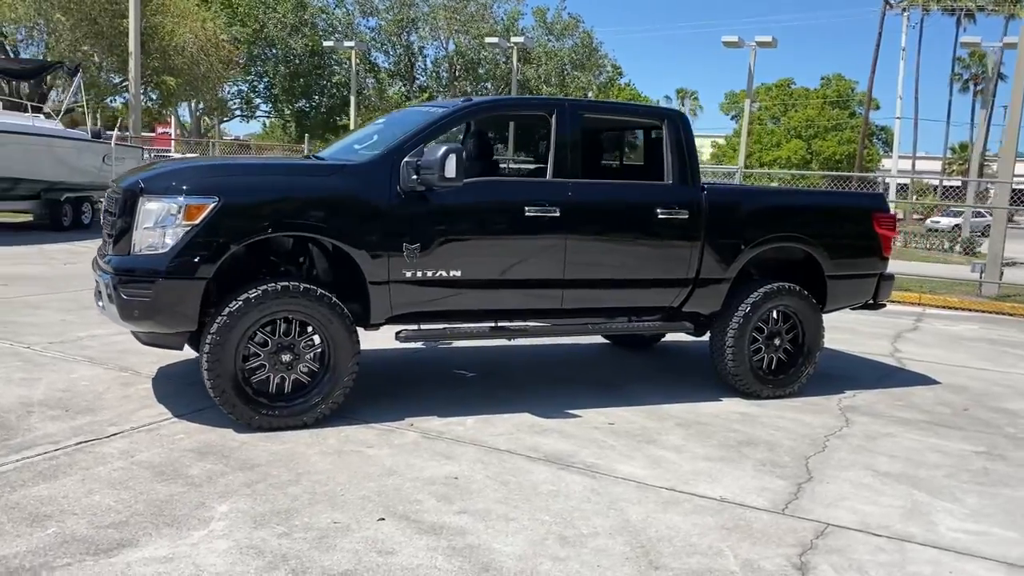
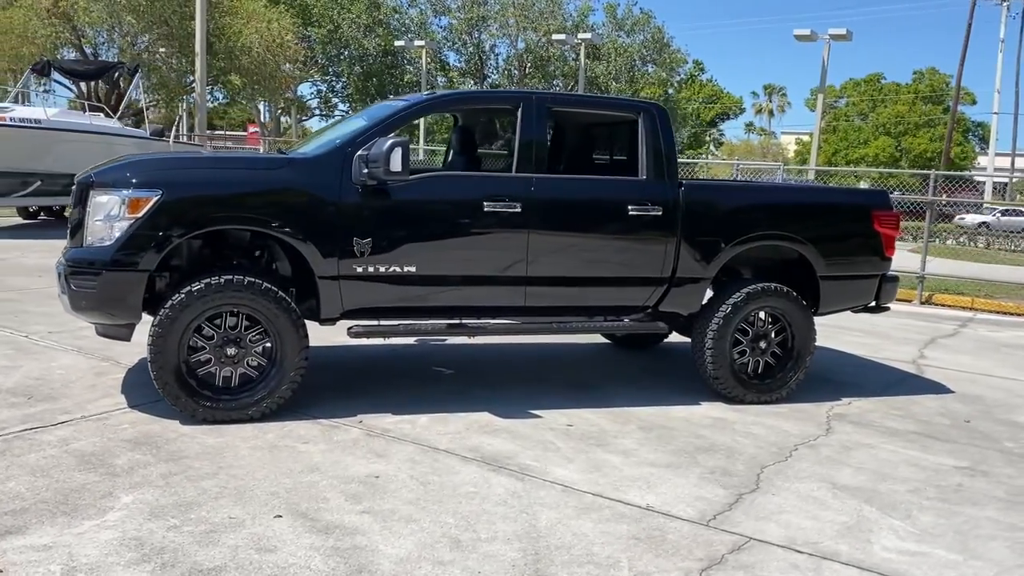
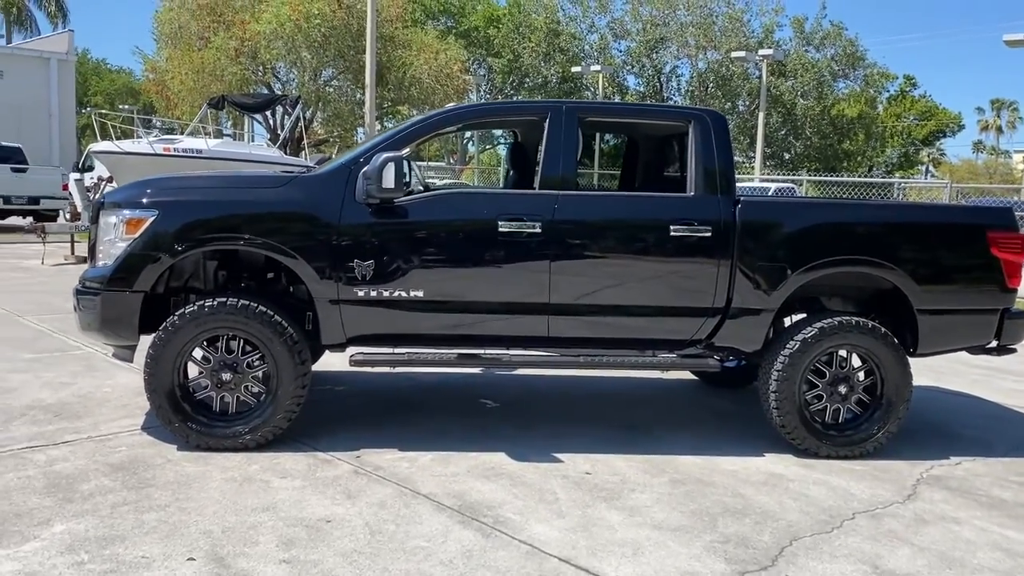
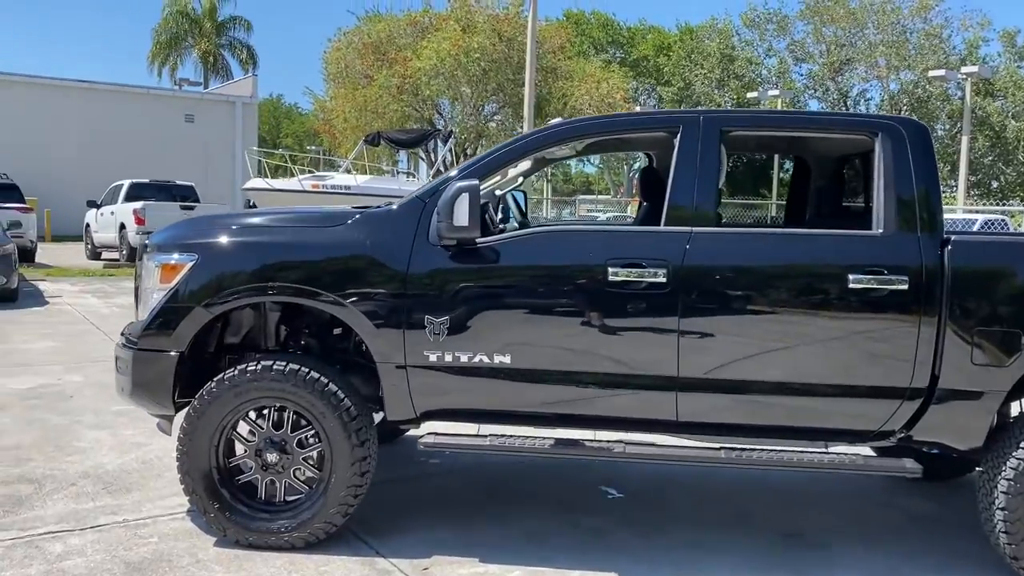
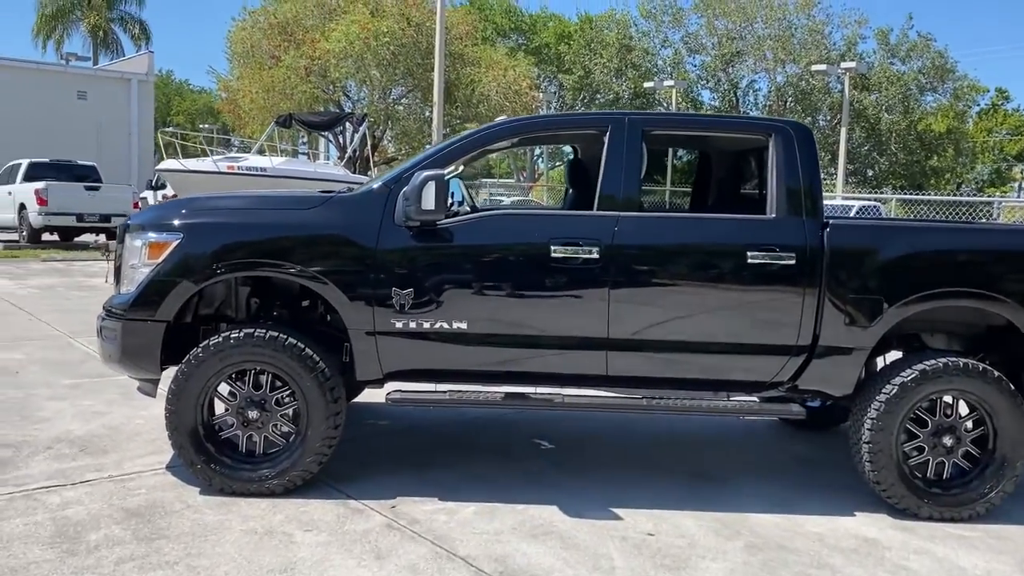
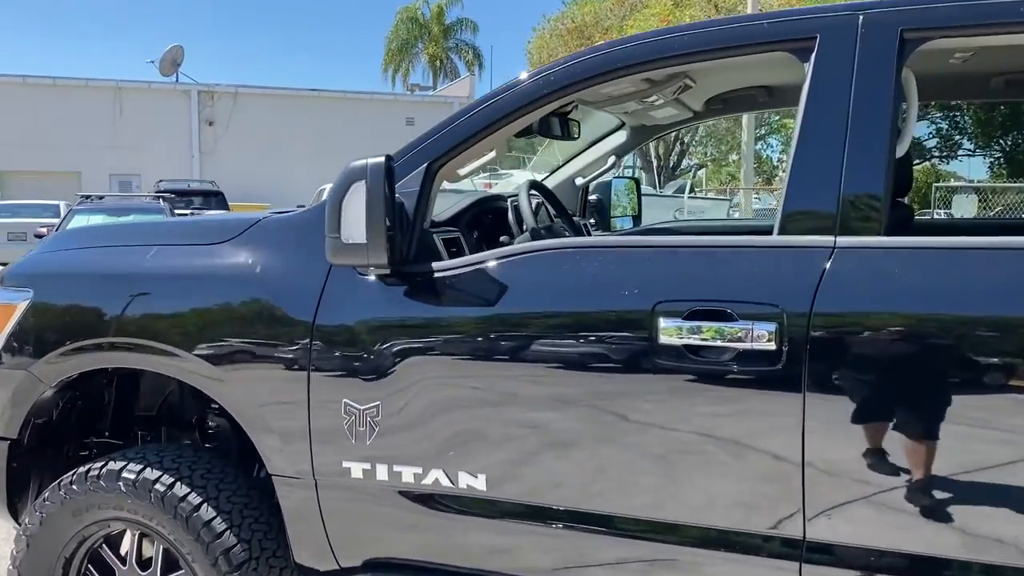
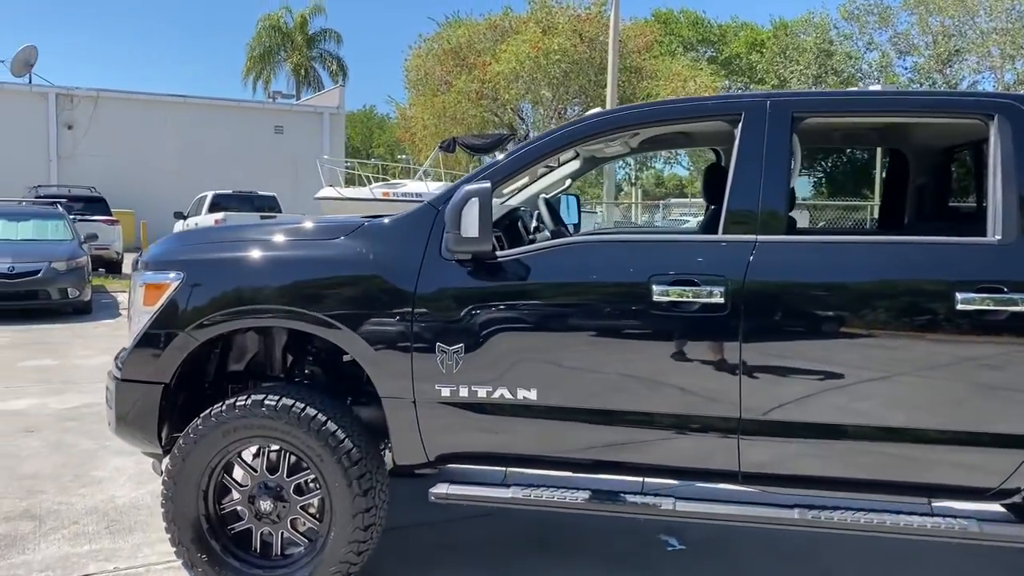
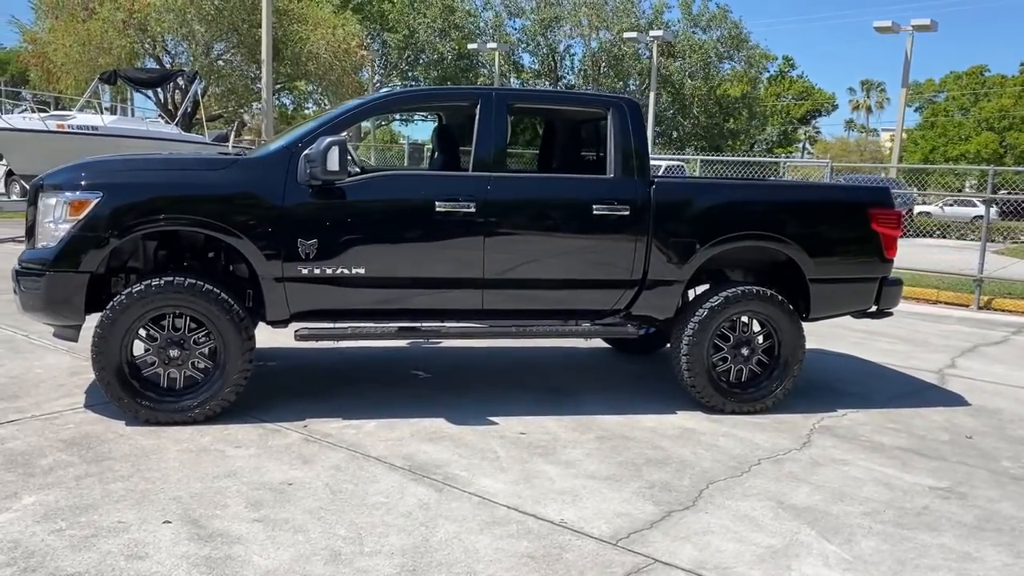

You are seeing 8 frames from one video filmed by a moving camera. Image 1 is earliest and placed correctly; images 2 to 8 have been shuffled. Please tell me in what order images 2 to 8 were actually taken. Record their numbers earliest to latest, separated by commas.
2, 8, 3, 5, 4, 7, 6
